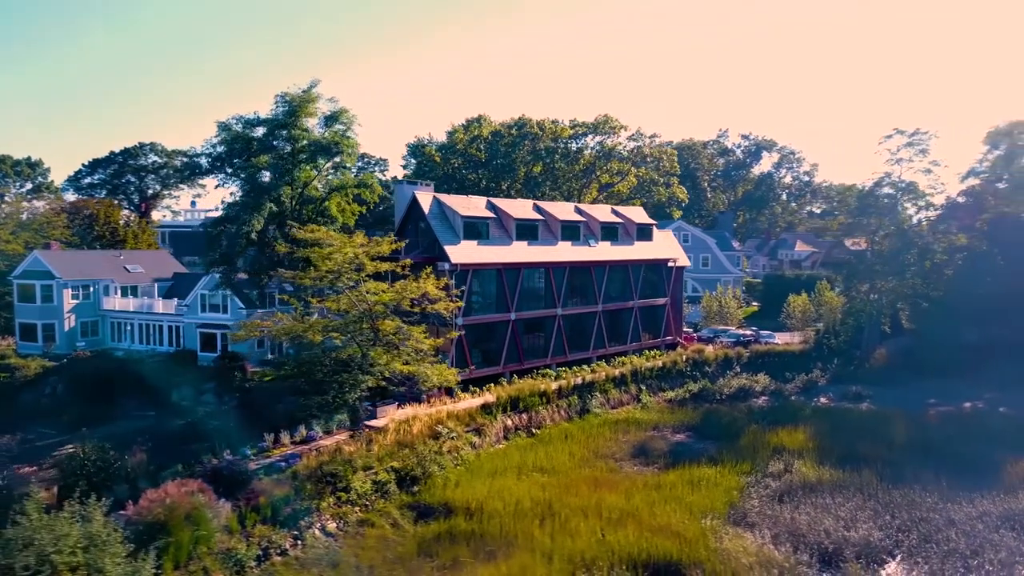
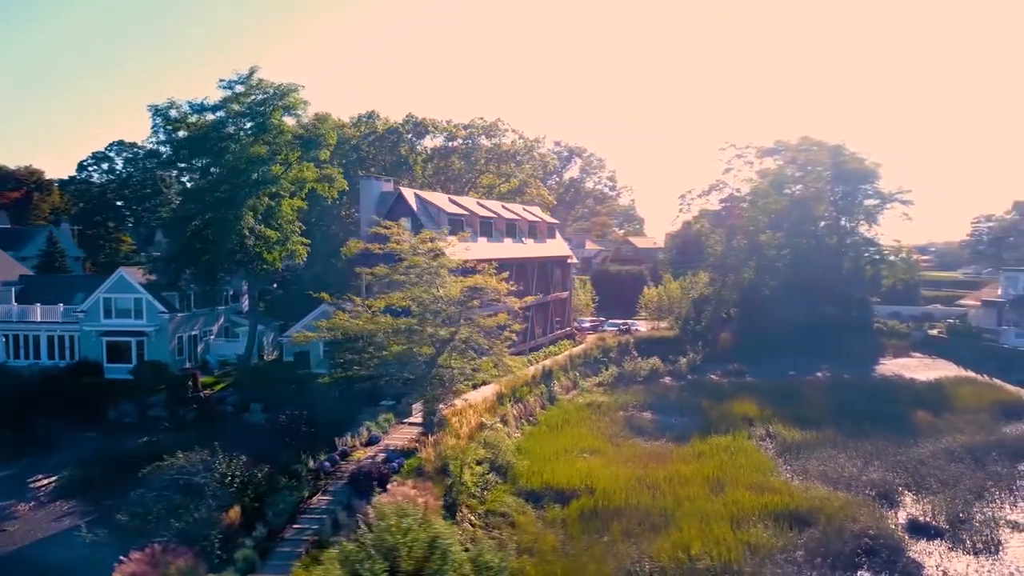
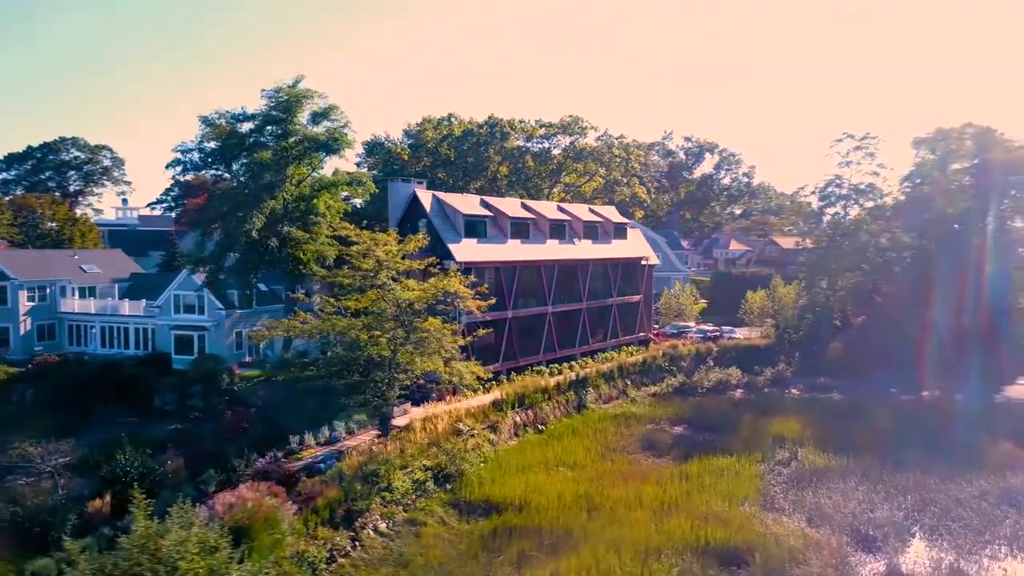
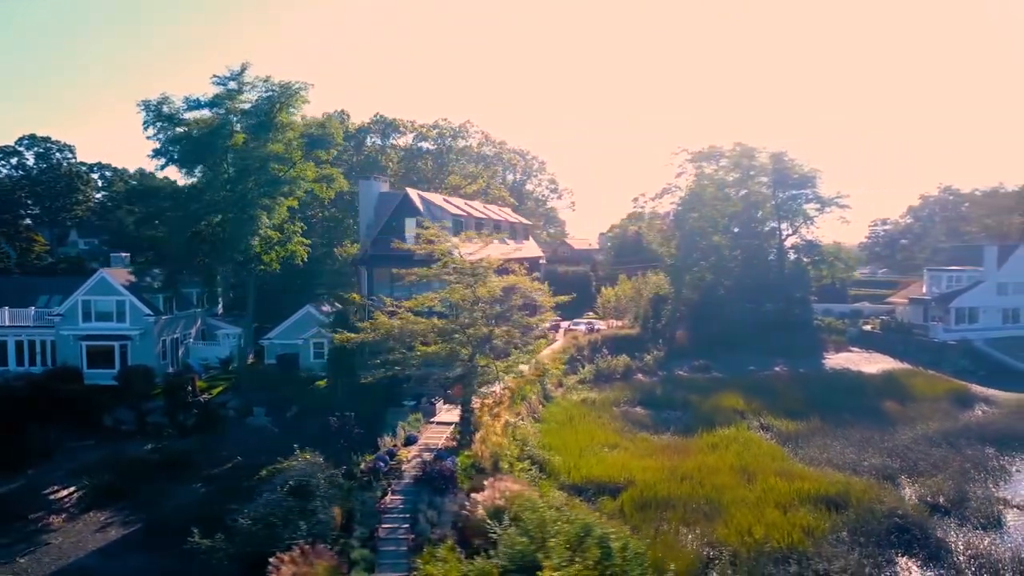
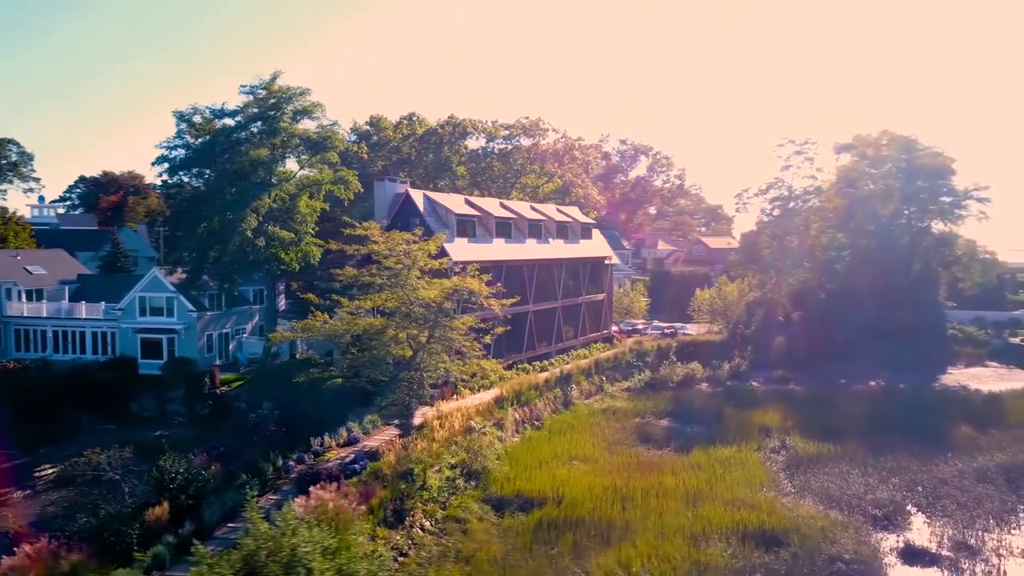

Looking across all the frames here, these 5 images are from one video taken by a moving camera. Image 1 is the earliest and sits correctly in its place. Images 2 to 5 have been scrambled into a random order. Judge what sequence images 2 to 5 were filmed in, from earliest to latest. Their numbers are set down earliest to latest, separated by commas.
3, 5, 2, 4
